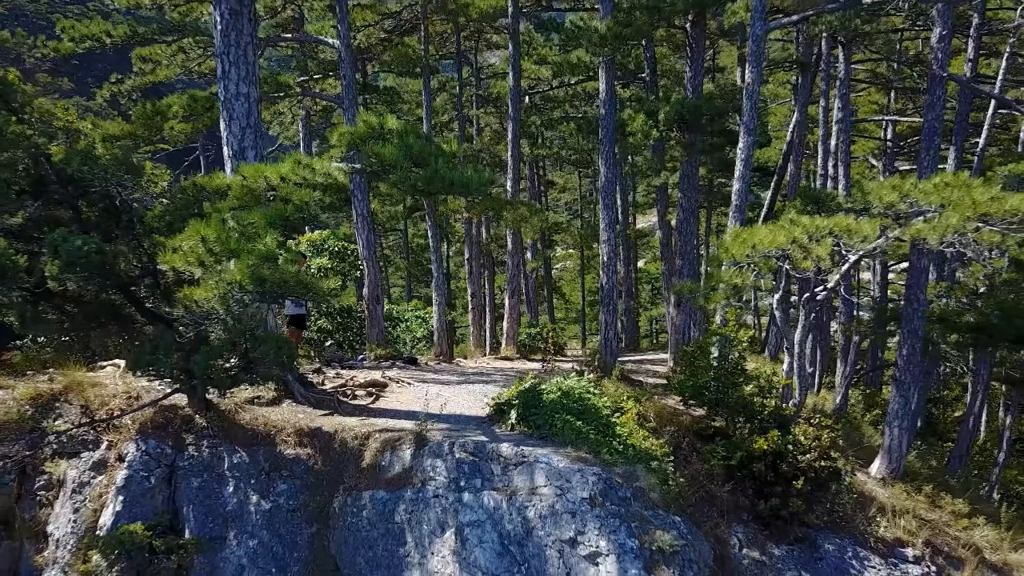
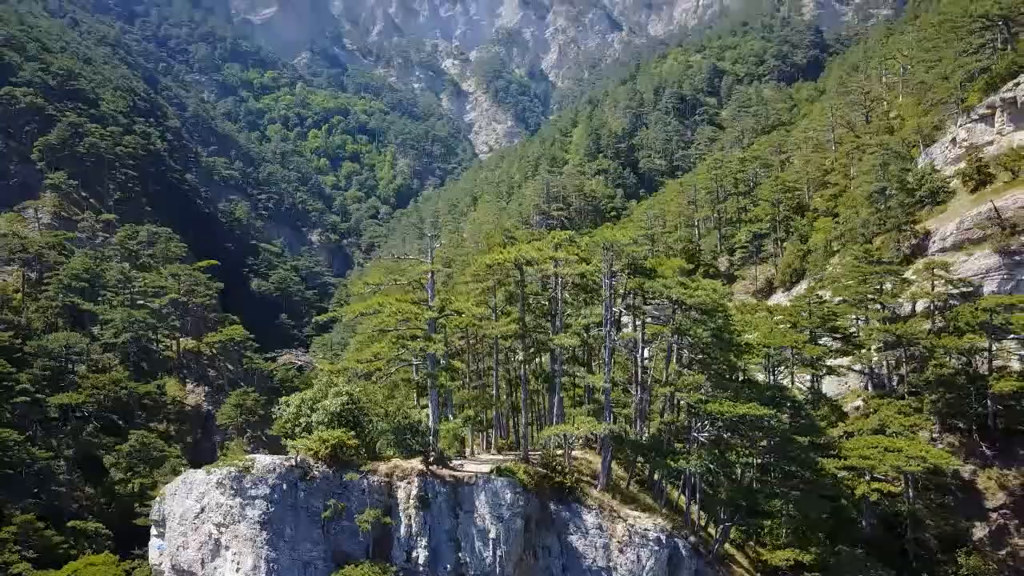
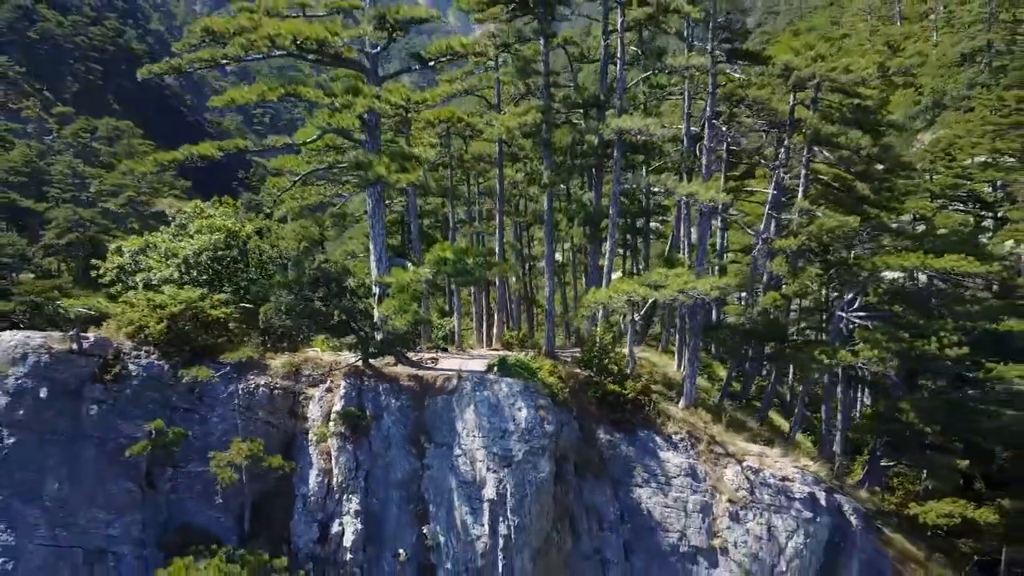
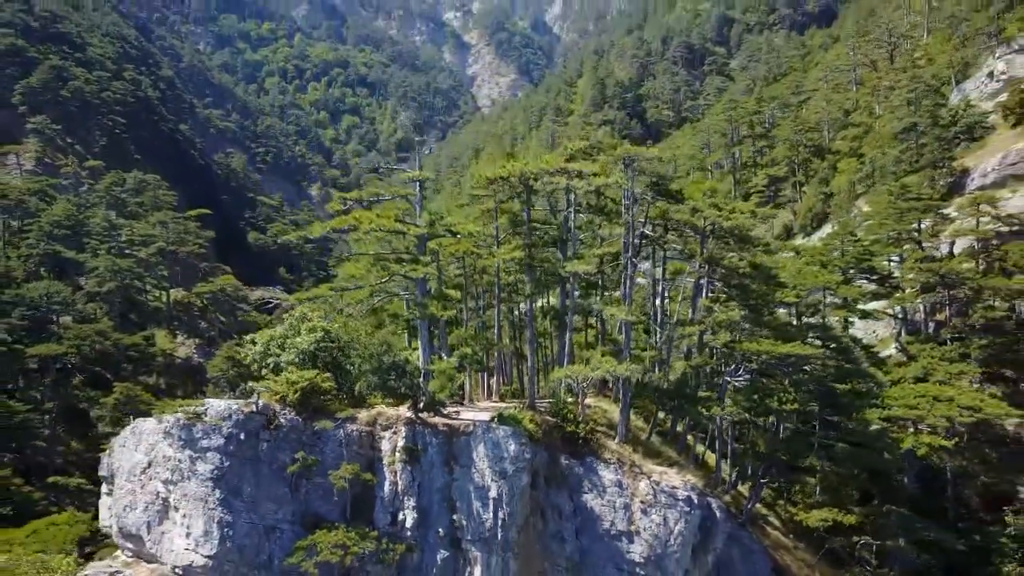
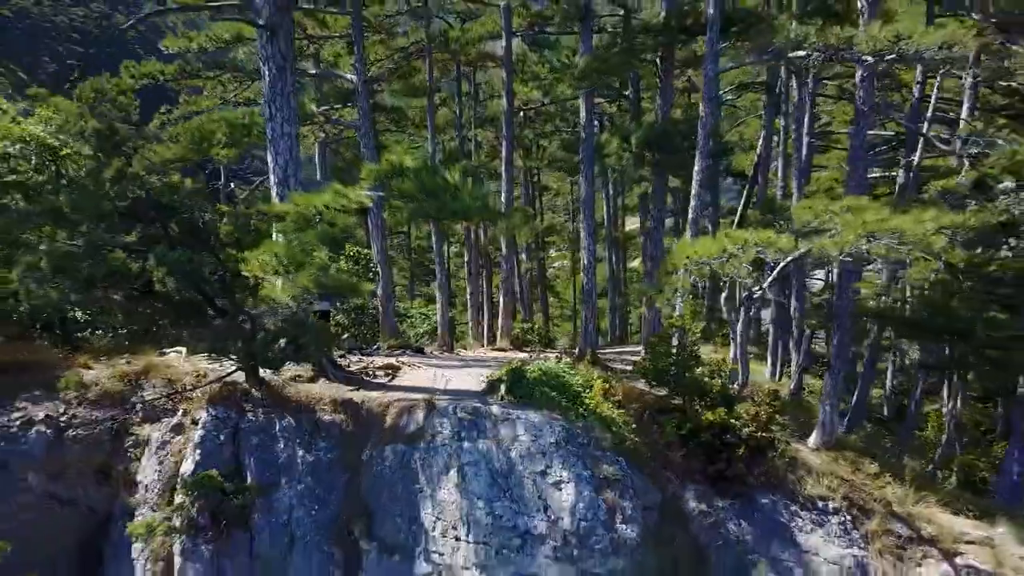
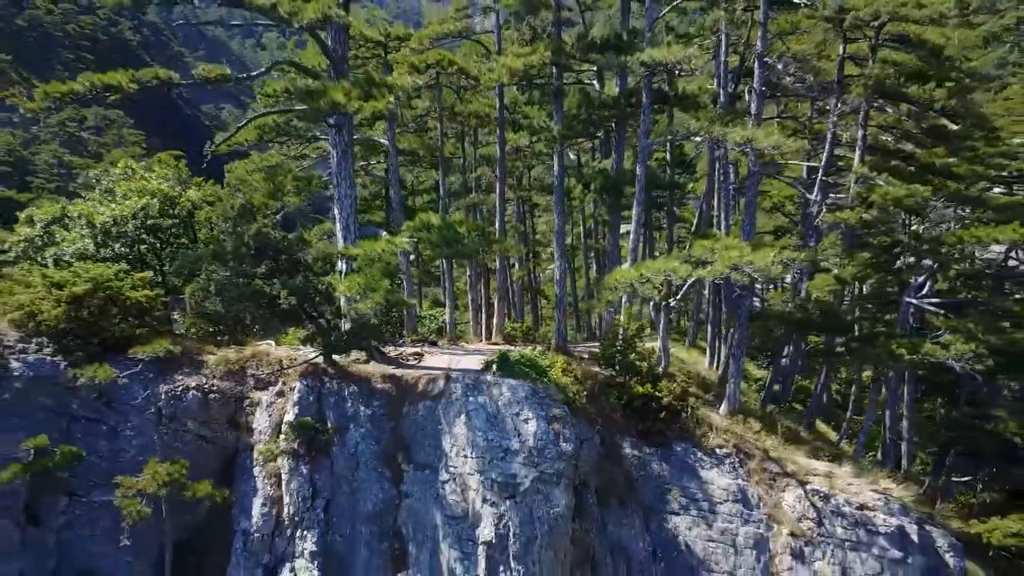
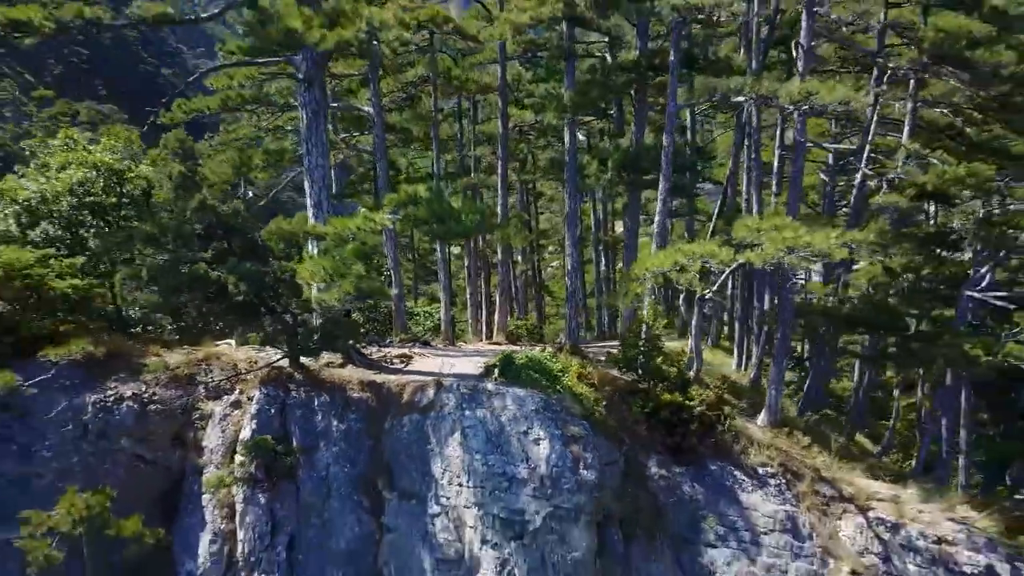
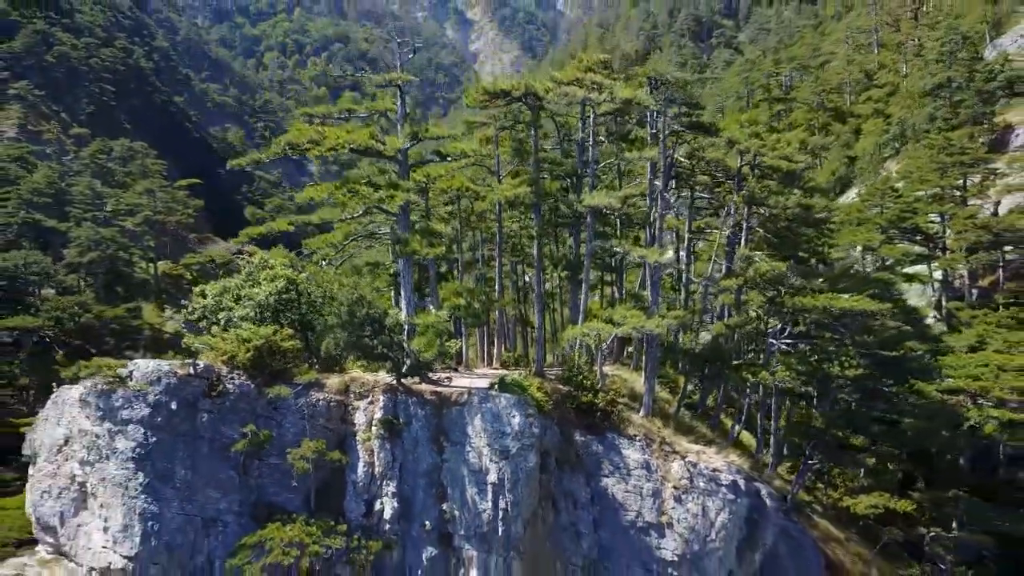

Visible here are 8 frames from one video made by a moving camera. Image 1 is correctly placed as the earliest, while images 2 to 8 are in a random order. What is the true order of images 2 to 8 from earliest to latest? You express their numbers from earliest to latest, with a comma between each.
5, 7, 6, 3, 8, 4, 2
